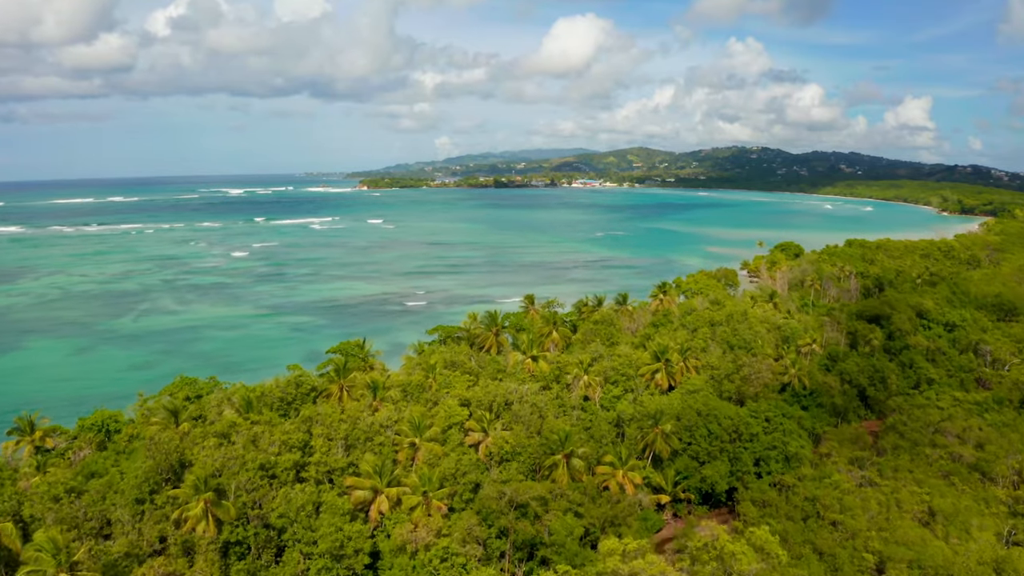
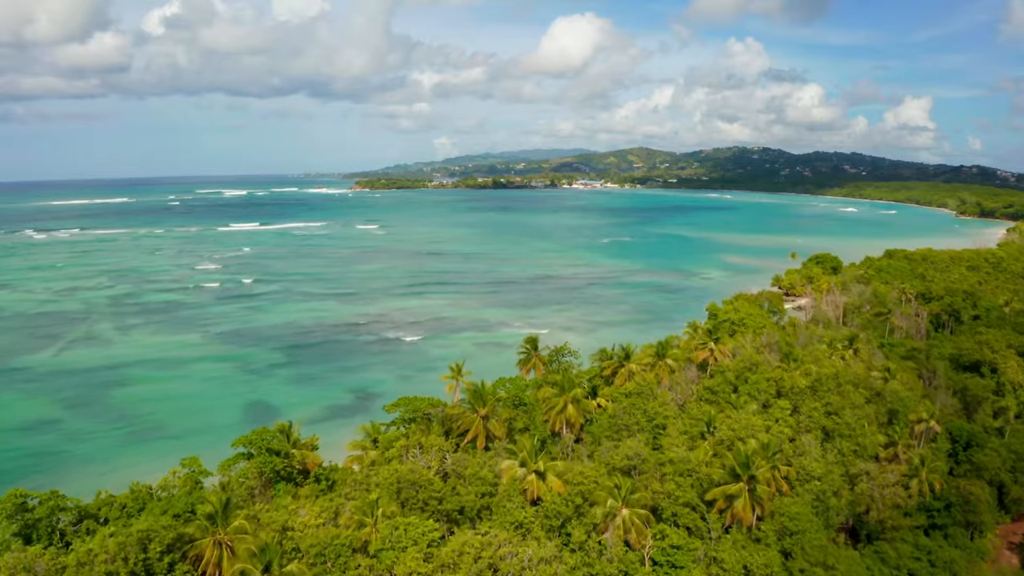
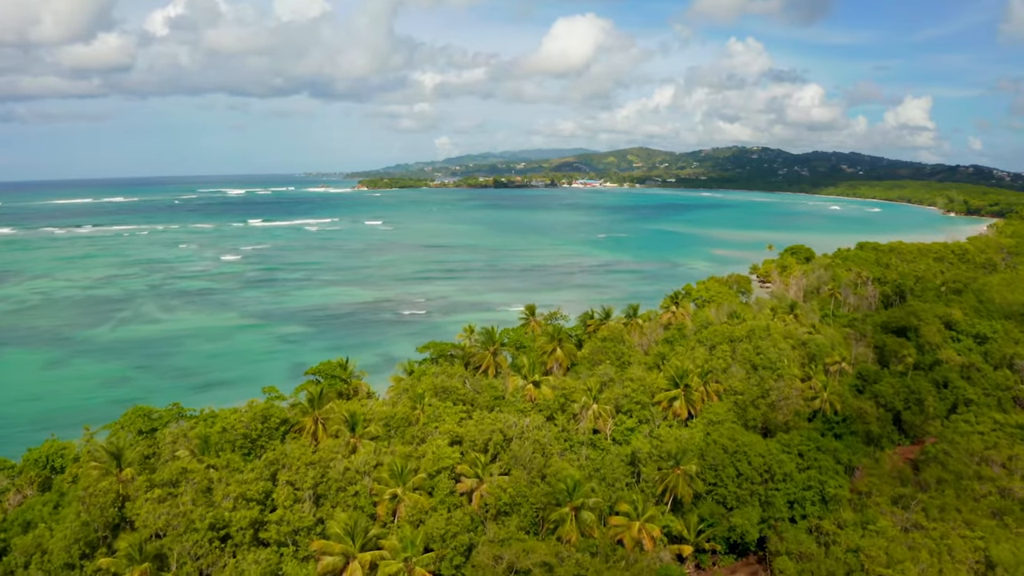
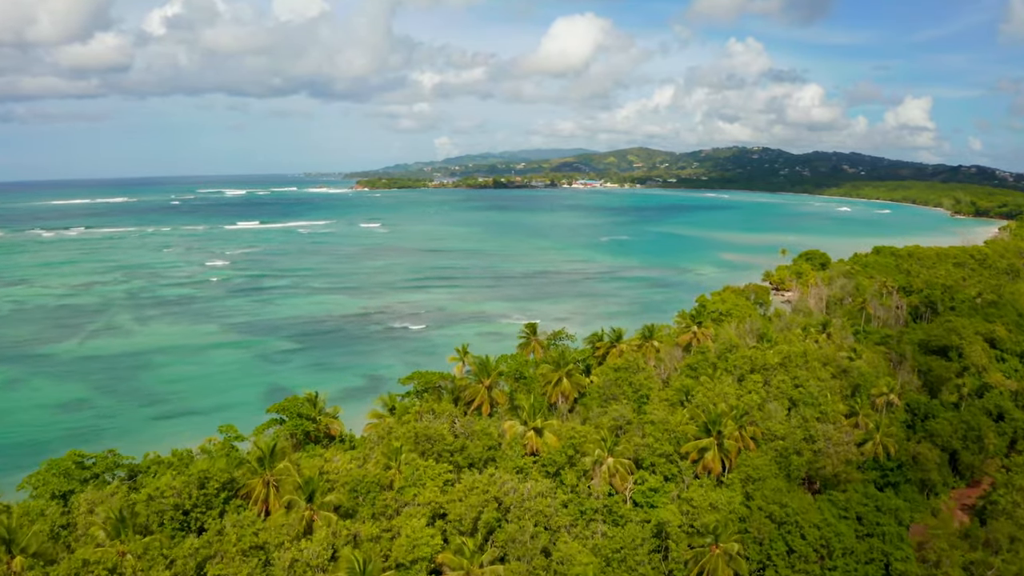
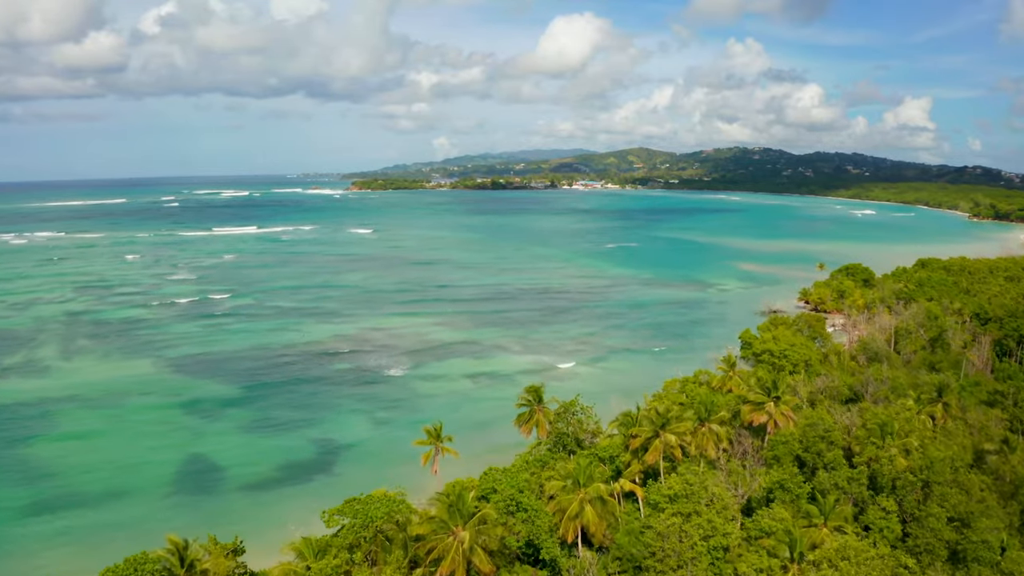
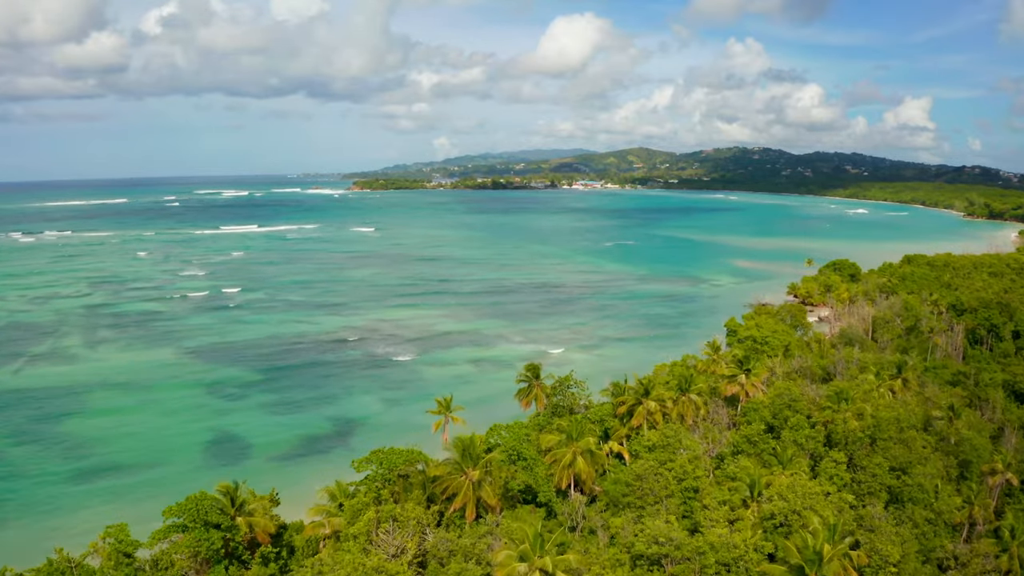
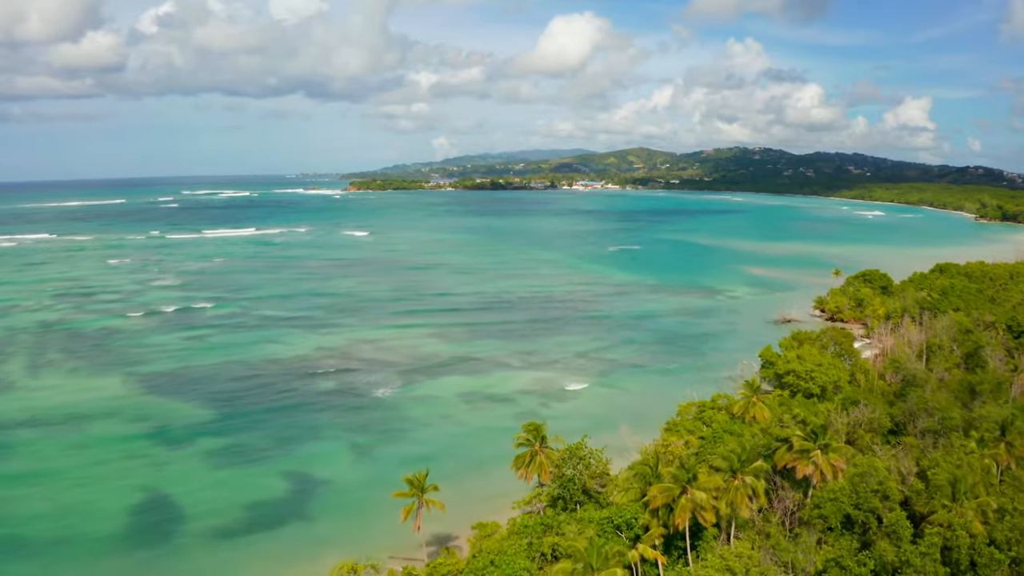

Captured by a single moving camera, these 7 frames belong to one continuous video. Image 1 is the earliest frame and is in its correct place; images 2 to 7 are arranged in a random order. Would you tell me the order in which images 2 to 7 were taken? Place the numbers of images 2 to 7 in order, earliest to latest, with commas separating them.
3, 4, 2, 6, 5, 7
